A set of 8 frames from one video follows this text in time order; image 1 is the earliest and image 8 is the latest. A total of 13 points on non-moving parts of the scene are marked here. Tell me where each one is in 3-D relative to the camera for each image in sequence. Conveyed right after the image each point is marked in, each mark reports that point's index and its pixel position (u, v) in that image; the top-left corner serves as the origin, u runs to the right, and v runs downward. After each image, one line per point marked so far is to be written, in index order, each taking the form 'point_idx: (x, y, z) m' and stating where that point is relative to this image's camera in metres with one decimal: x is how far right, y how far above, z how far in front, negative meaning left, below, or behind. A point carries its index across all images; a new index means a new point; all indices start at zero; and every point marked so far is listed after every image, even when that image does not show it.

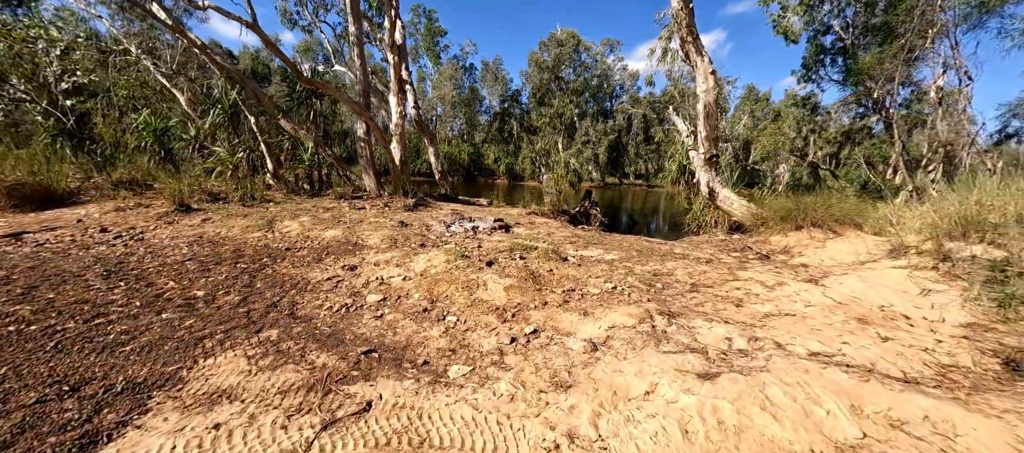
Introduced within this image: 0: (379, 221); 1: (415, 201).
0: (-2.1, +0.1, +6.2) m
1: (-2.1, +0.5, +8.1) m
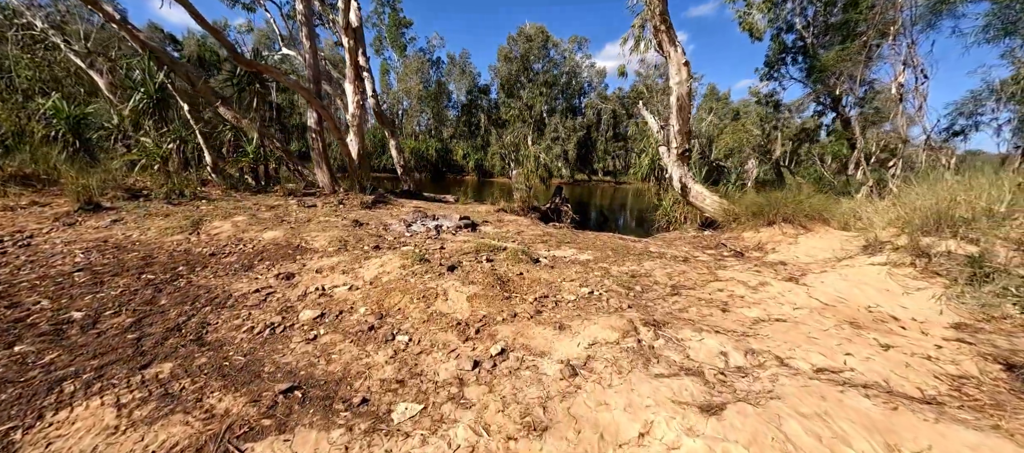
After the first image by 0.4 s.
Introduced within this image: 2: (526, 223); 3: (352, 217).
0: (-2.6, +0.1, +5.5) m
1: (-2.7, +0.6, +7.5) m
2: (+0.3, +0.1, +6.9) m
3: (-2.5, +0.1, +5.9) m
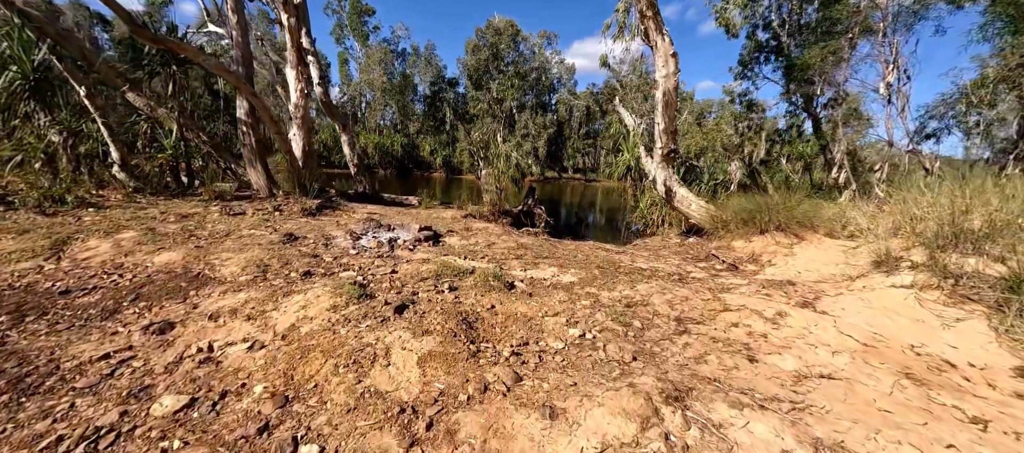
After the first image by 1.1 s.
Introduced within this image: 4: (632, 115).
0: (-3.0, -0.1, +4.5) m
1: (-3.2, +0.4, +6.4) m
2: (-0.2, -0.1, +6.1) m
3: (-2.9, 0.0, +4.9) m
4: (+3.4, +3.2, +10.9) m
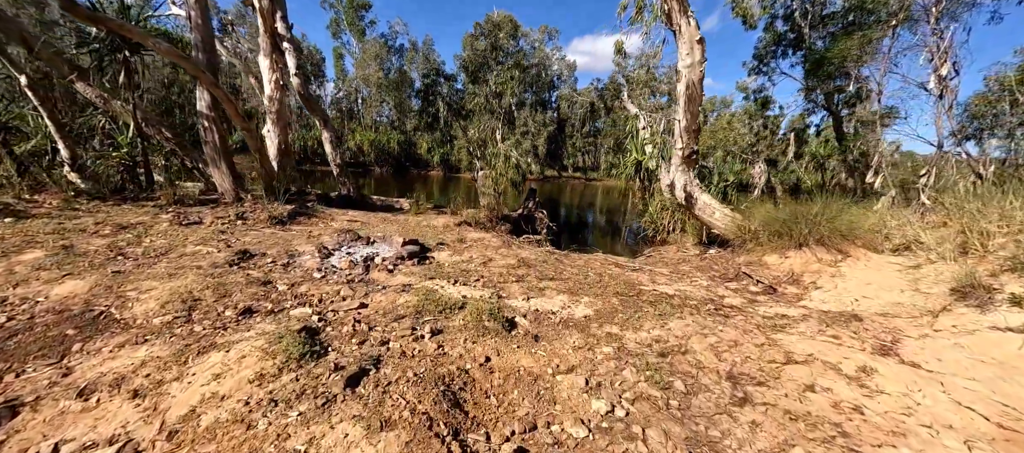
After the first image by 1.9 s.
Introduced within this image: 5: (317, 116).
0: (-3.0, -0.2, +3.7) m
1: (-3.2, +0.3, +5.7) m
2: (-0.2, -0.2, +5.3) m
3: (-2.9, -0.2, +4.1) m
4: (+3.4, +3.0, +10.1) m
5: (-3.6, +2.1, +7.2) m
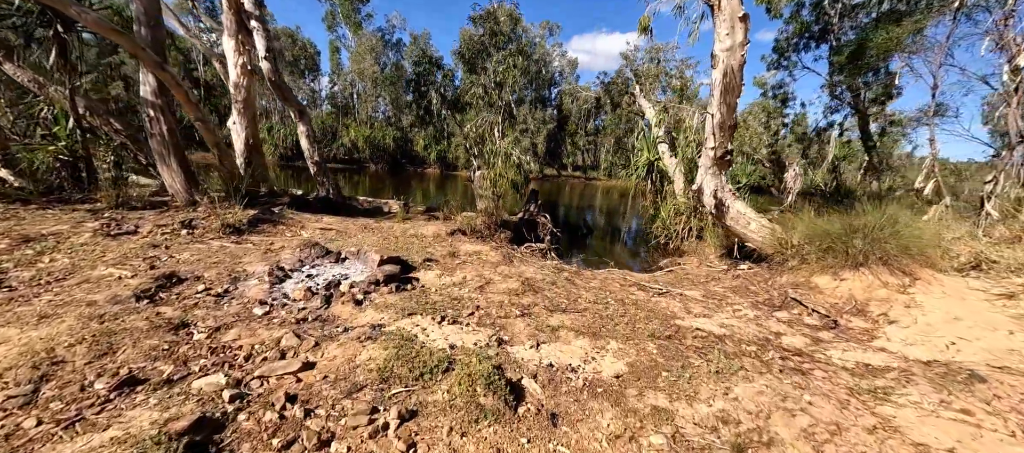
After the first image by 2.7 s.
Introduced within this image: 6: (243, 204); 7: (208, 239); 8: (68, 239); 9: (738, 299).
0: (-3.0, -0.3, +2.9) m
1: (-3.2, +0.2, +4.8) m
2: (-0.2, -0.4, +4.5) m
3: (-2.8, -0.3, +3.2) m
4: (+3.4, +2.9, +9.2) m
5: (-3.6, +2.0, +6.3) m
6: (-3.6, +0.3, +5.1) m
7: (-3.1, -0.1, +4.0) m
8: (-4.1, -0.1, +3.5) m
9: (+2.4, -0.8, +4.1) m
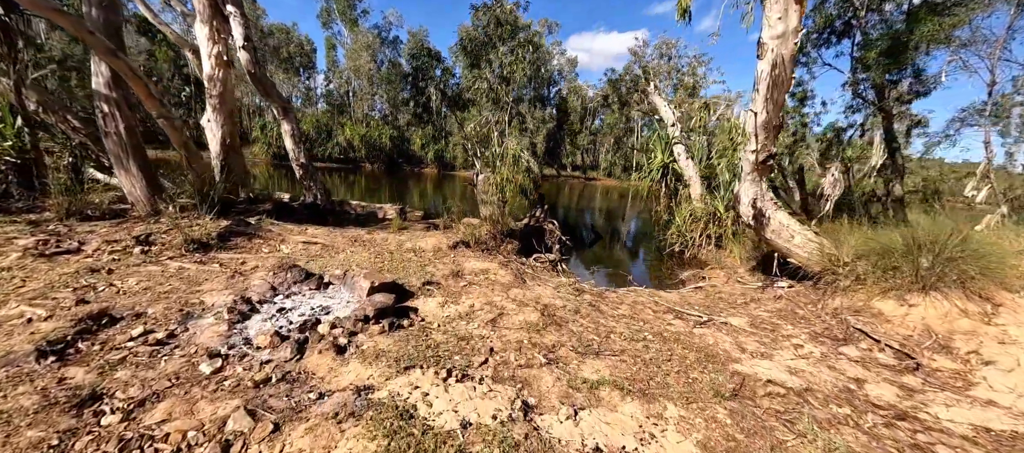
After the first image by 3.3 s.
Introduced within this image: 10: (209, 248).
0: (-2.8, -0.5, +2.2) m
1: (-3.1, 0.0, +4.2) m
2: (-0.1, -0.5, +3.8) m
3: (-2.7, -0.4, +2.6) m
4: (+3.5, +2.7, +8.7) m
5: (-3.5, +1.8, +5.6) m
6: (-3.5, +0.2, +4.5) m
7: (-3.0, -0.3, +3.3) m
8: (-4.0, -0.3, +2.9) m
9: (+2.5, -0.9, +3.5) m
10: (-2.9, -0.2, +3.7) m
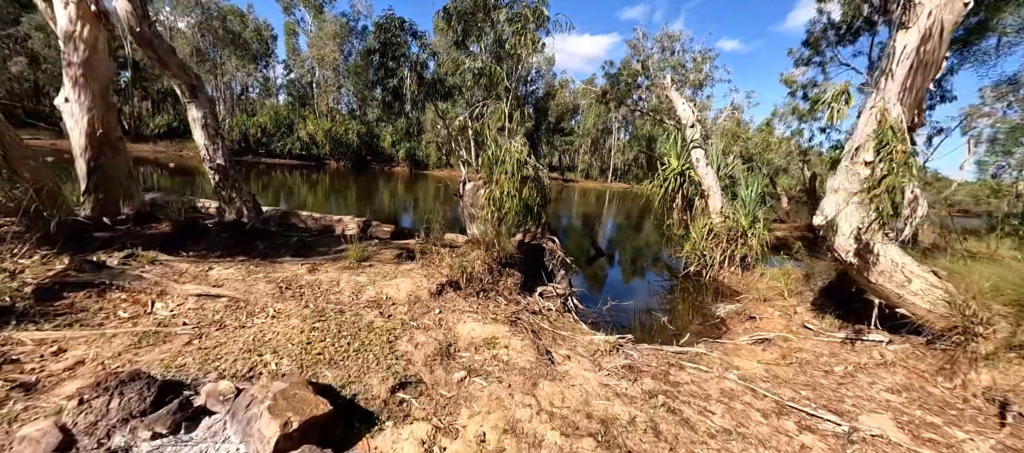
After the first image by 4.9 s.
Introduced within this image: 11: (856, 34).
0: (-2.6, -0.8, +0.6) m
1: (-3.0, -0.3, +2.5) m
2: (+0.1, -0.9, +2.4) m
3: (-2.4, -0.7, +1.0) m
4: (+3.3, +2.4, +7.5) m
5: (-3.4, +1.5, +4.0) m
6: (-3.4, -0.1, +2.8) m
7: (-2.8, -0.6, +1.7) m
8: (-3.7, -0.6, +1.2) m
9: (+2.7, -1.3, +2.3) m
10: (-2.7, -0.5, +2.1) m
11: (+7.9, +4.4, +8.8) m
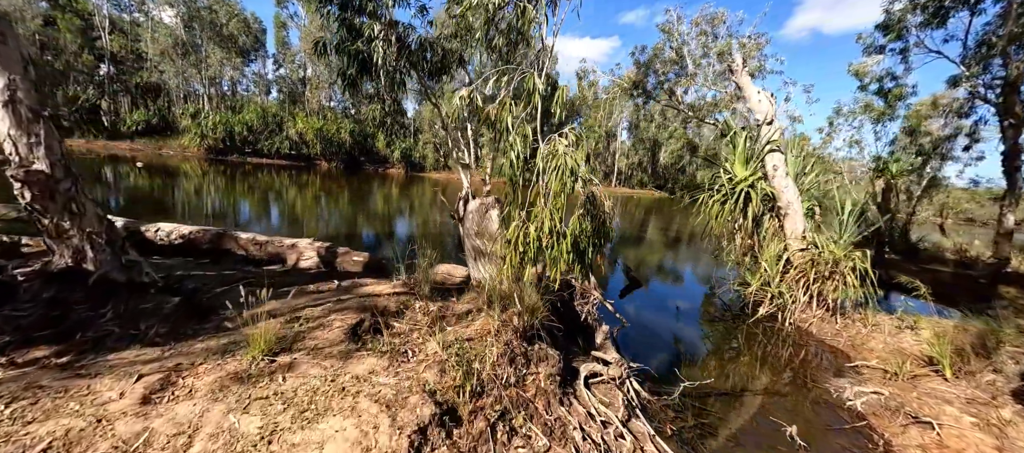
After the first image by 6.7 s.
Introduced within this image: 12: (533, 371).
0: (-2.3, -1.1, -1.1) m
1: (-2.7, -0.6, +0.8) m
2: (+0.3, -1.2, +0.7) m
3: (-2.2, -1.1, -0.7) m
4: (+3.5, +2.0, +5.8) m
5: (-3.2, +1.2, +2.2) m
6: (-3.1, -0.5, +1.1) m
7: (-2.6, -0.9, 0.0) m
8: (-3.5, -0.9, -0.5) m
9: (+2.9, -1.6, +0.5) m
10: (-2.5, -0.8, +0.3) m
11: (+8.1, +4.0, +7.2) m
12: (+0.1, -0.9, +2.4) m
